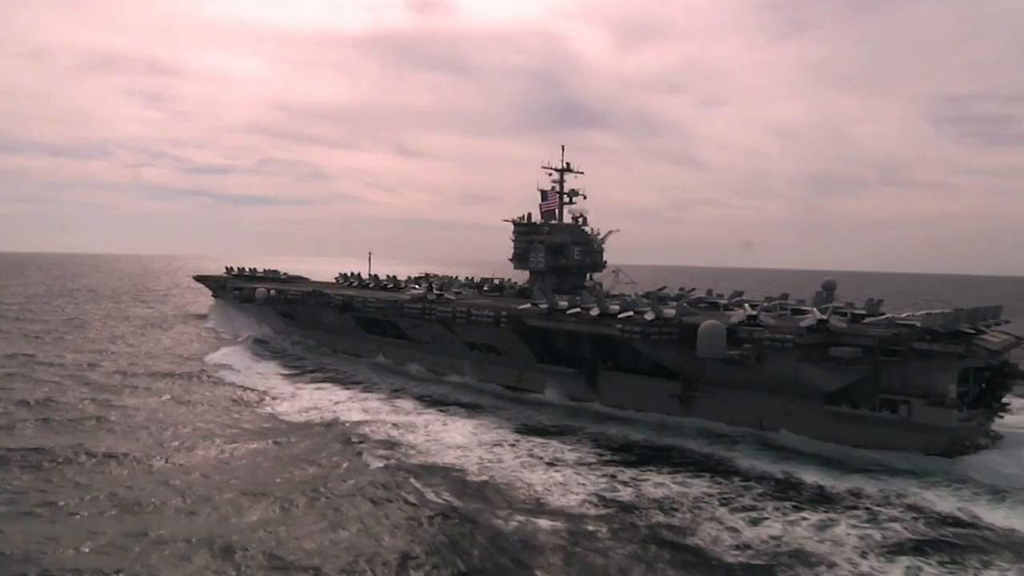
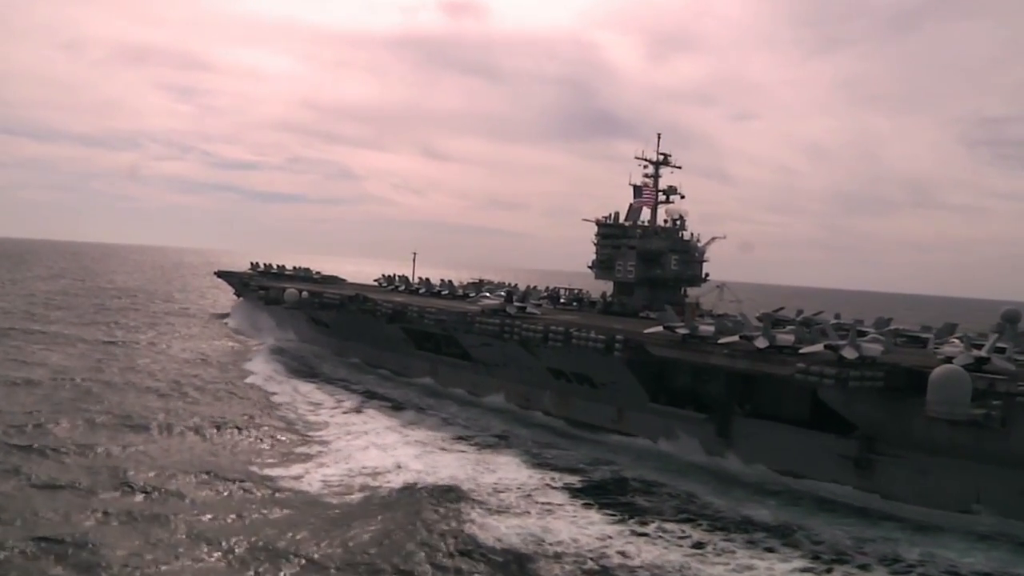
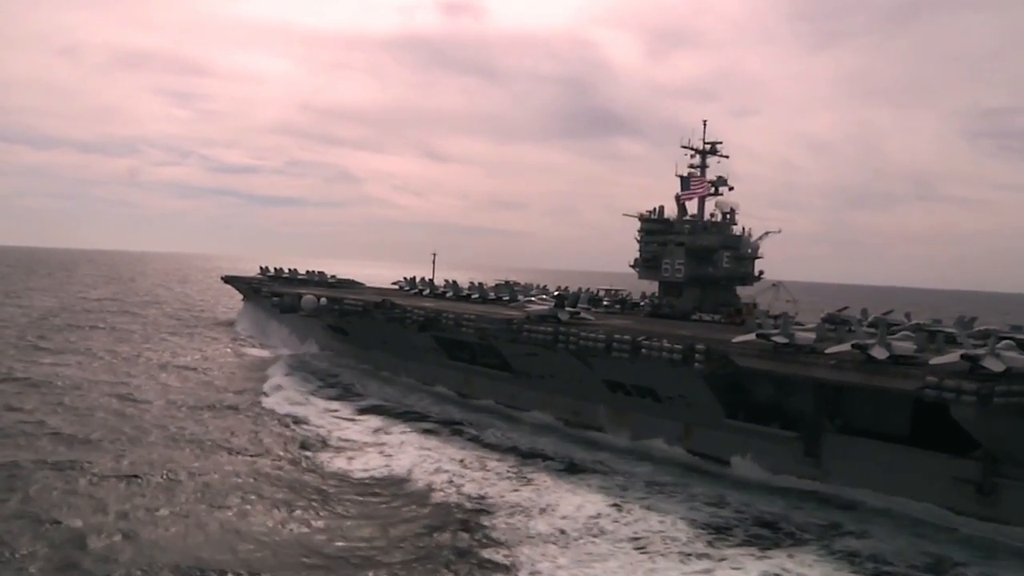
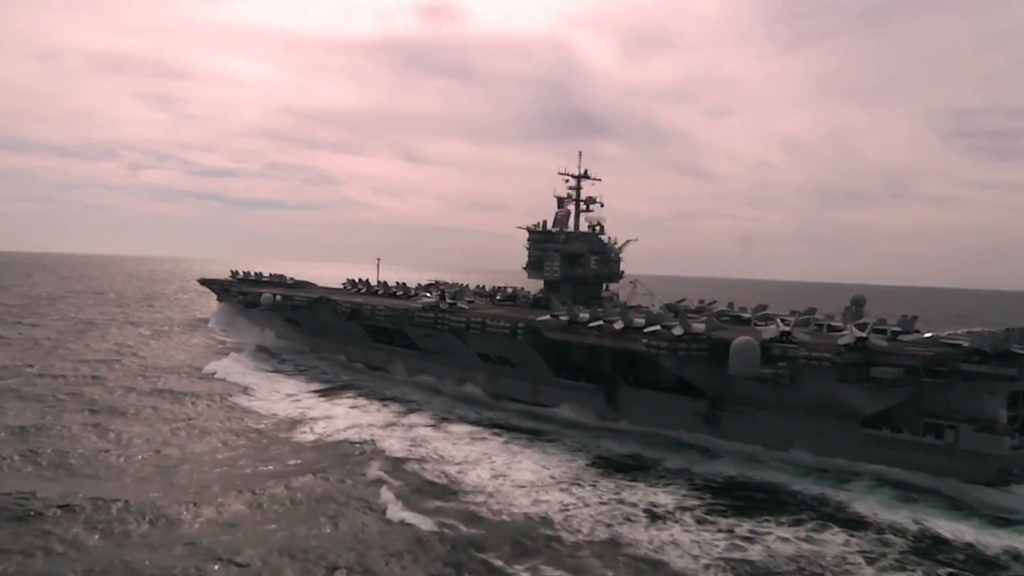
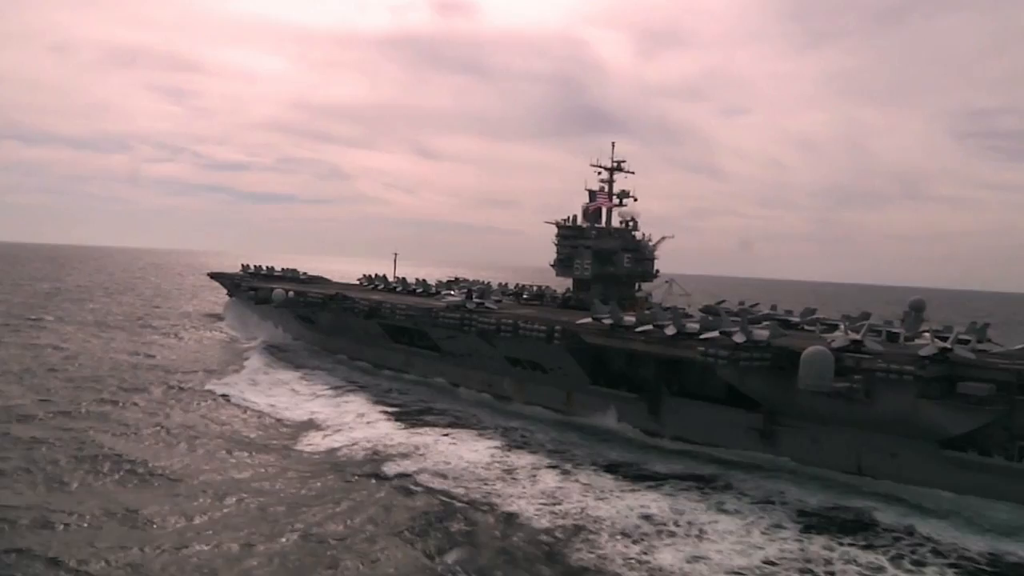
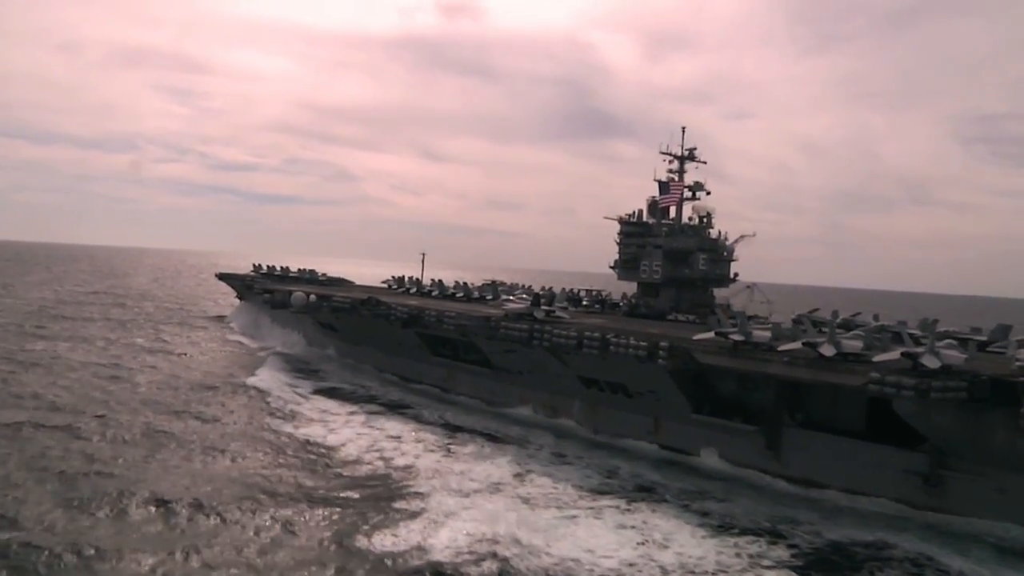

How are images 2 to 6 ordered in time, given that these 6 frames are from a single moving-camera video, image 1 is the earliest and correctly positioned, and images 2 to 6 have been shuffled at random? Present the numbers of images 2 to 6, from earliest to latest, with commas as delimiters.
4, 5, 2, 6, 3
